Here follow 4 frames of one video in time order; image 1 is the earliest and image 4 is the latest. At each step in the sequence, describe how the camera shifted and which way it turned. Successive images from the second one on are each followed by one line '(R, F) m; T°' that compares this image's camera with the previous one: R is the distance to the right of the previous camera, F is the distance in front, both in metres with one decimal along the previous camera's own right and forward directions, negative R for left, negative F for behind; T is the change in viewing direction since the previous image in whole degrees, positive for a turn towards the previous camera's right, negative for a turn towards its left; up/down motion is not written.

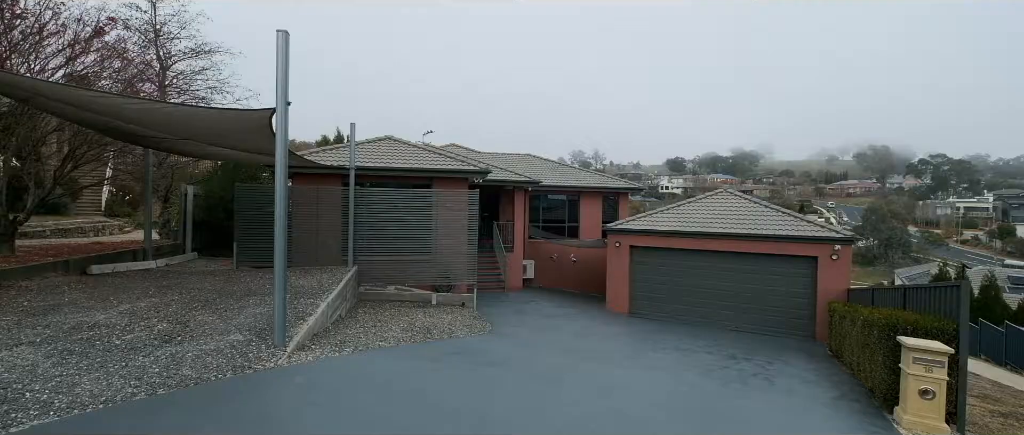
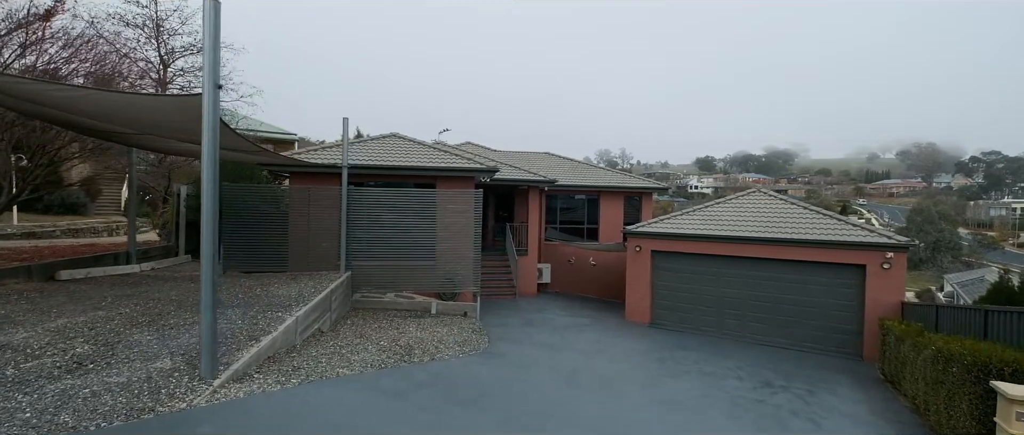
(+0.5, +1.1) m; -3°
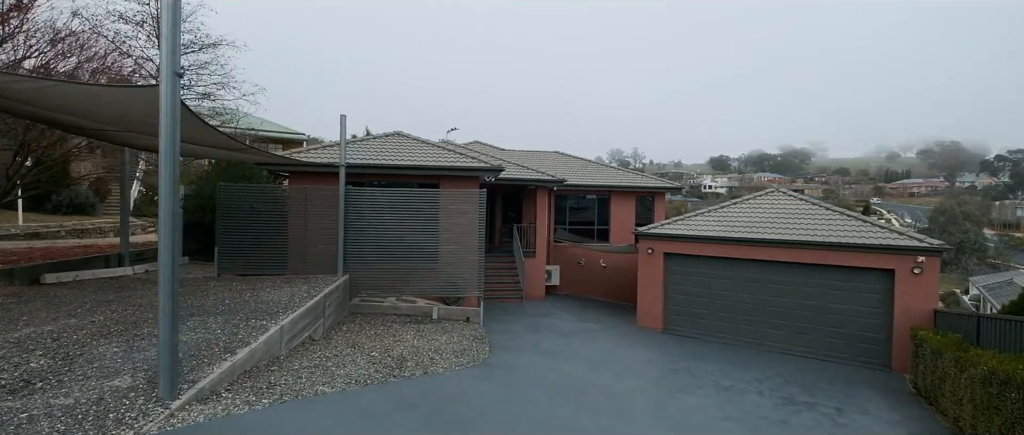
(+0.2, +0.5) m; -1°
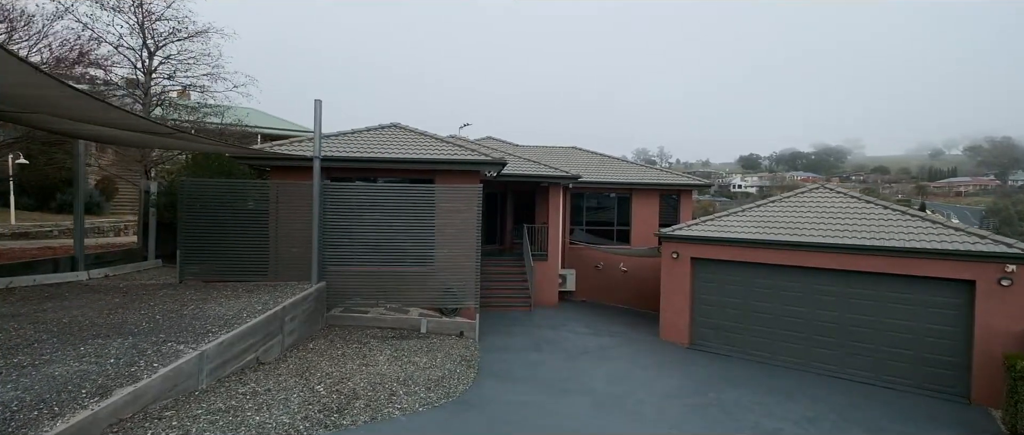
(+0.5, +1.5) m; -3°
